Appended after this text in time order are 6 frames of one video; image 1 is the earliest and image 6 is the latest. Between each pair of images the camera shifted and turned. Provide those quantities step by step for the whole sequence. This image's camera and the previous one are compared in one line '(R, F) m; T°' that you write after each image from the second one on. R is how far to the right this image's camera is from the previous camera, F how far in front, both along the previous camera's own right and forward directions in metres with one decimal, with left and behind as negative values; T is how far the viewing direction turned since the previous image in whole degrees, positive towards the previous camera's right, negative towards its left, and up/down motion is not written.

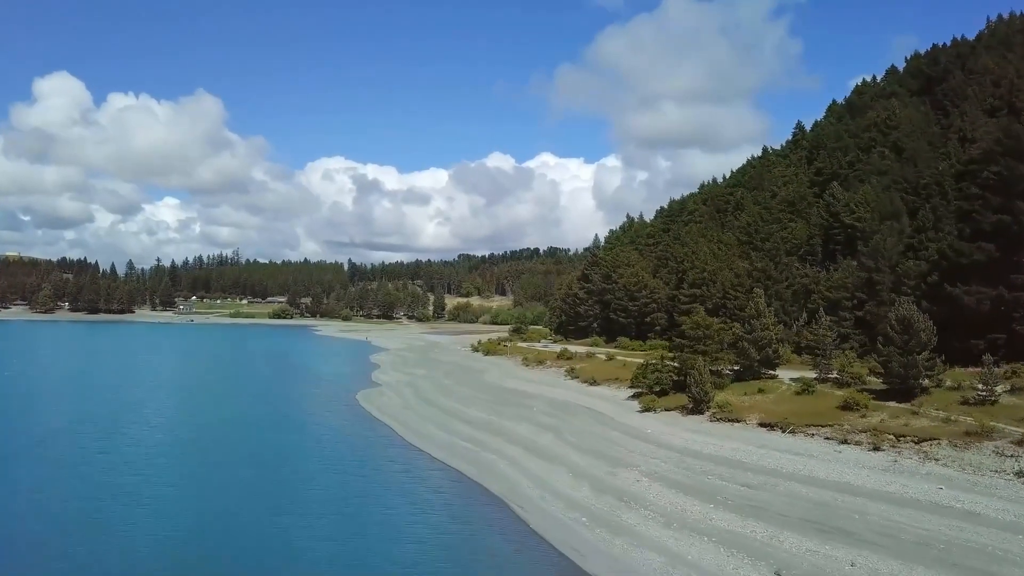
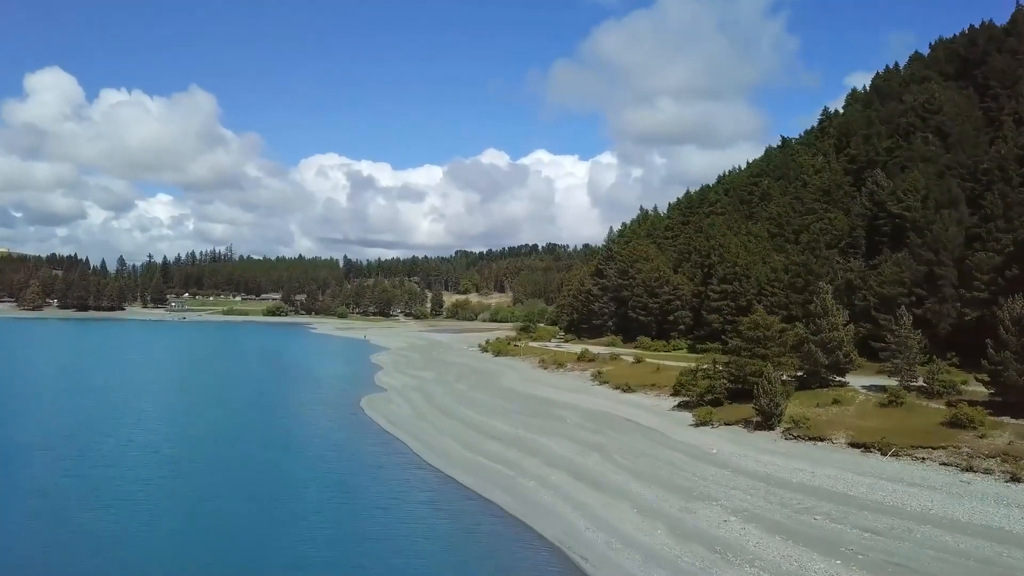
(-1.7, +4.7) m; 0°
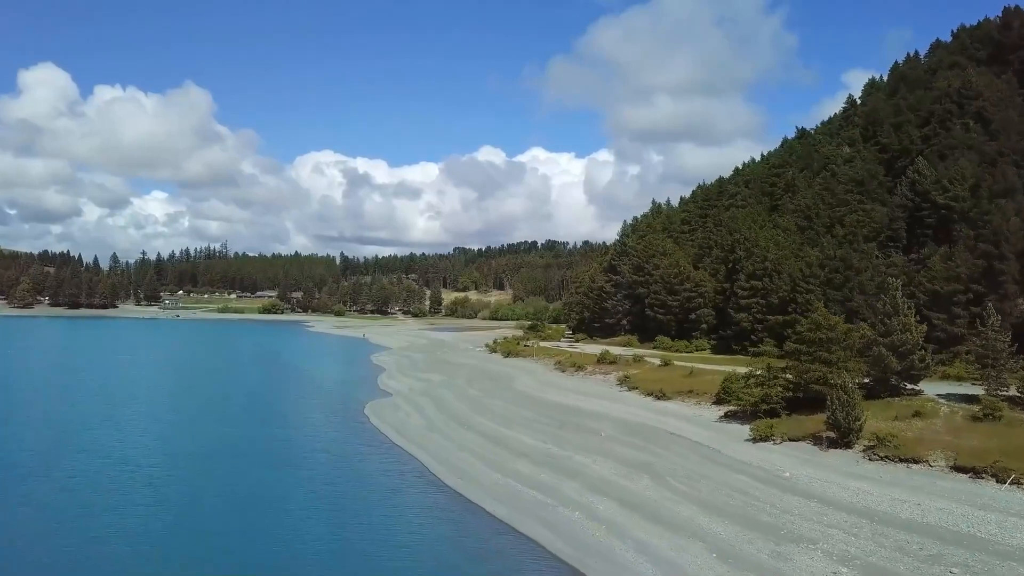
(-1.3, +3.8) m; 0°
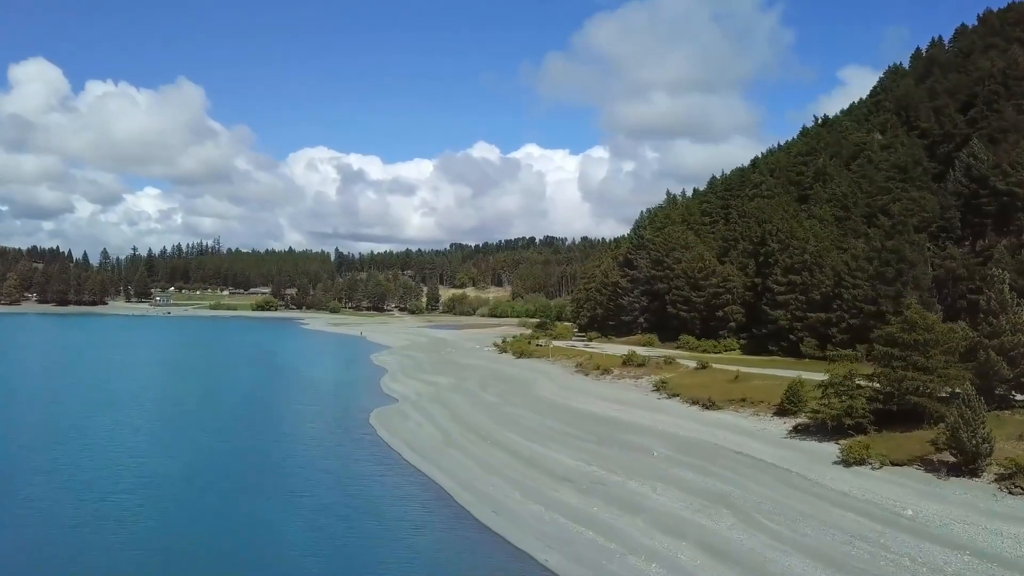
(-1.5, +4.4) m; 0°
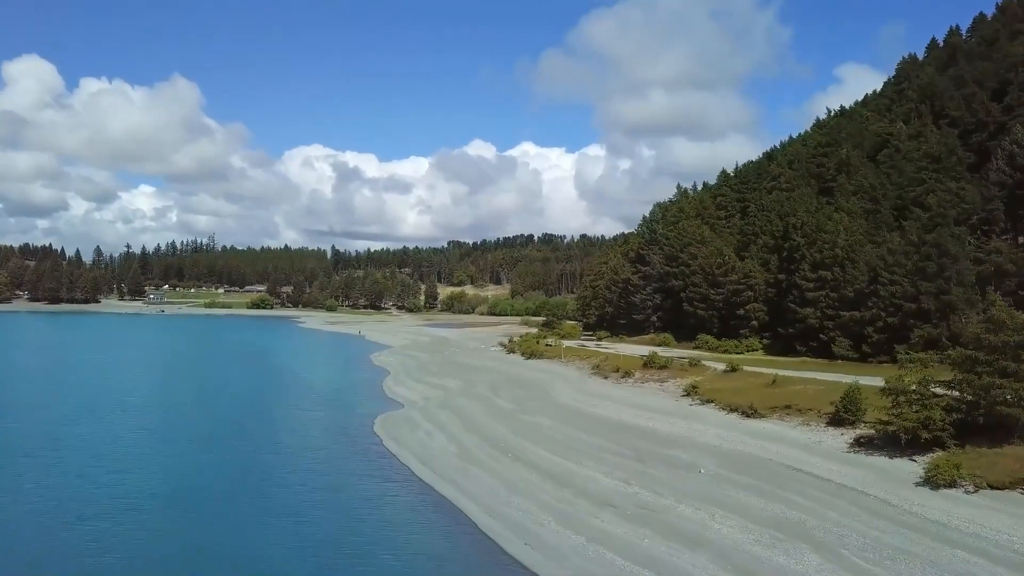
(-1.0, +3.0) m; 0°
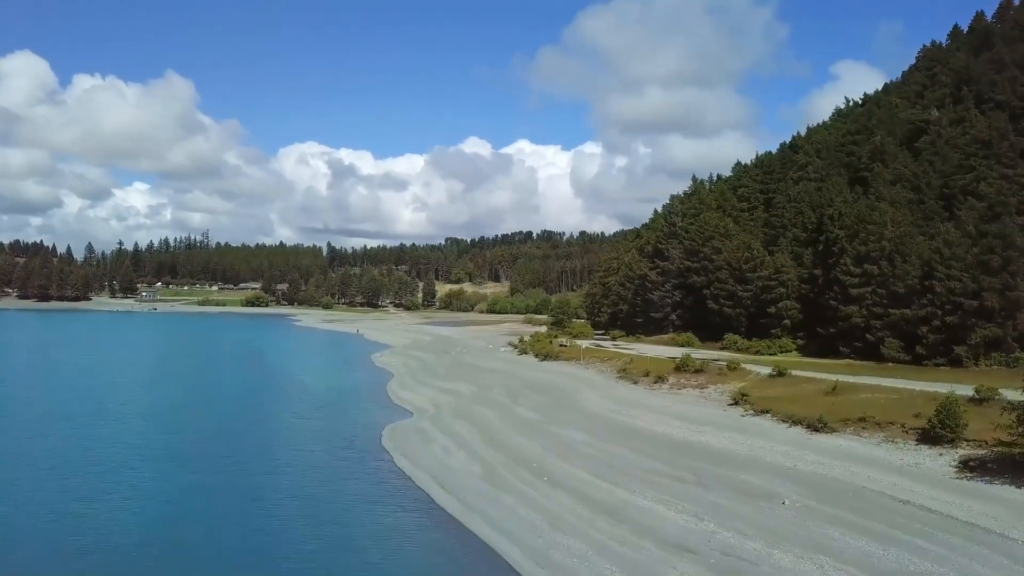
(-1.3, +3.8) m; 0°
